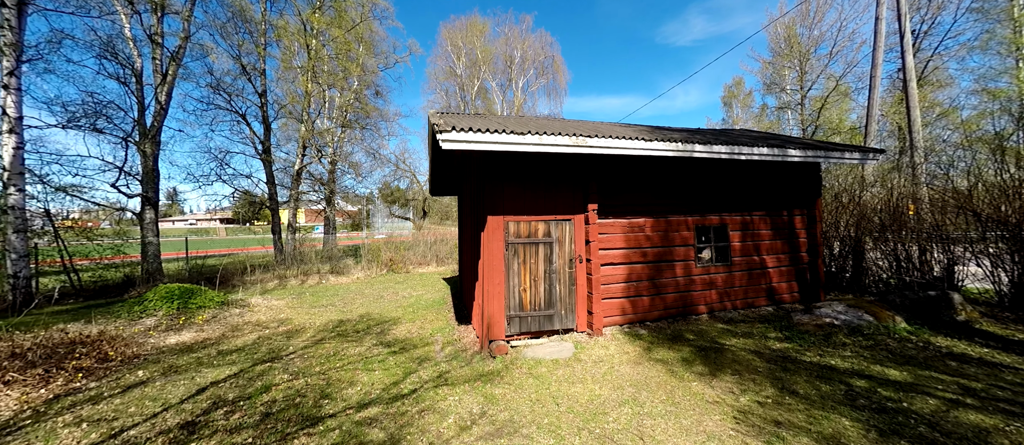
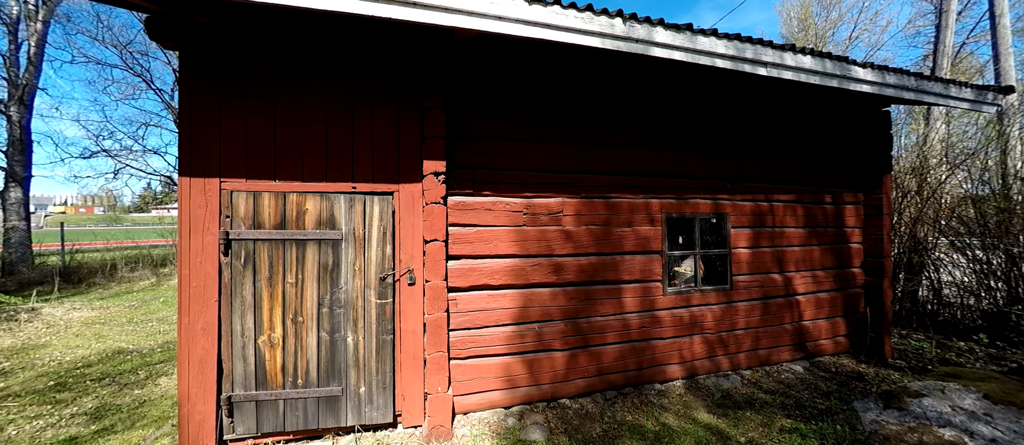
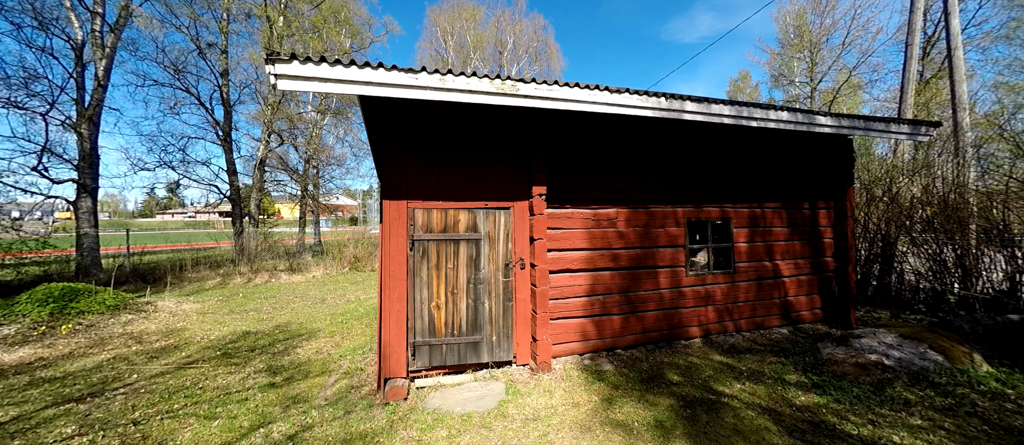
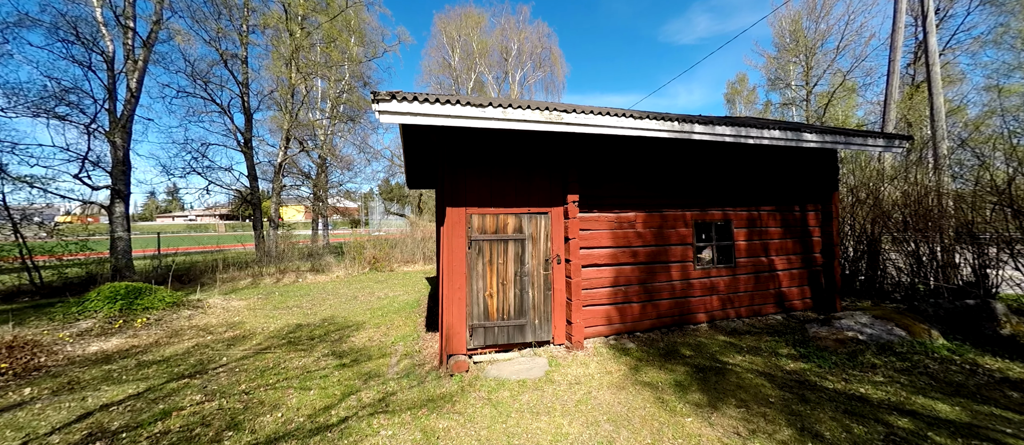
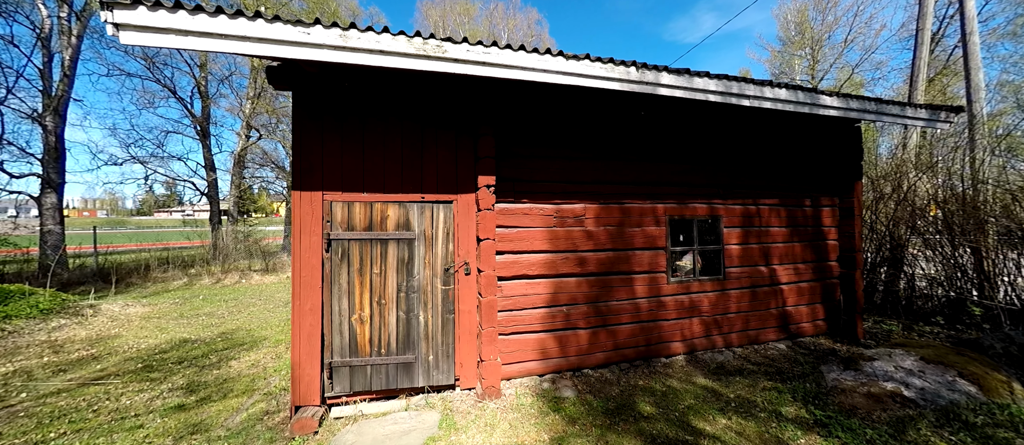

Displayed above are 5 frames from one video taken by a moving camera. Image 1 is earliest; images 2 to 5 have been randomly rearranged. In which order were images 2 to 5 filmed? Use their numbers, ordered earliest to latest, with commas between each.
4, 3, 5, 2
